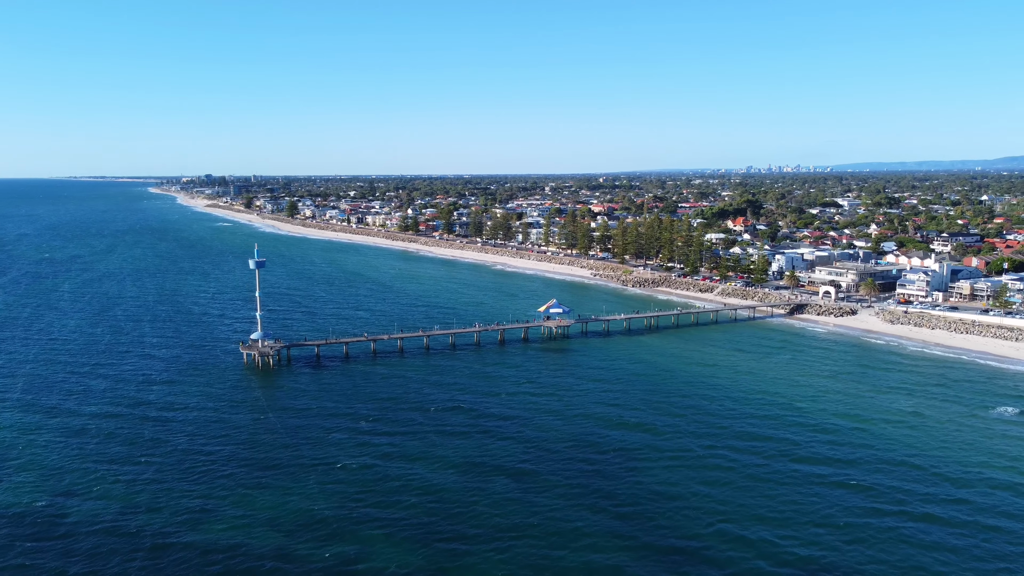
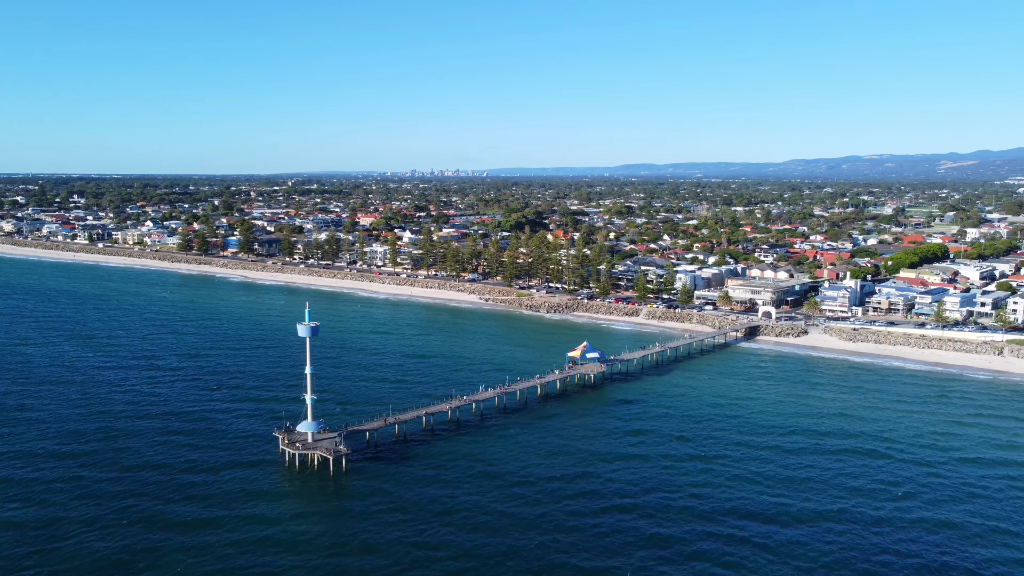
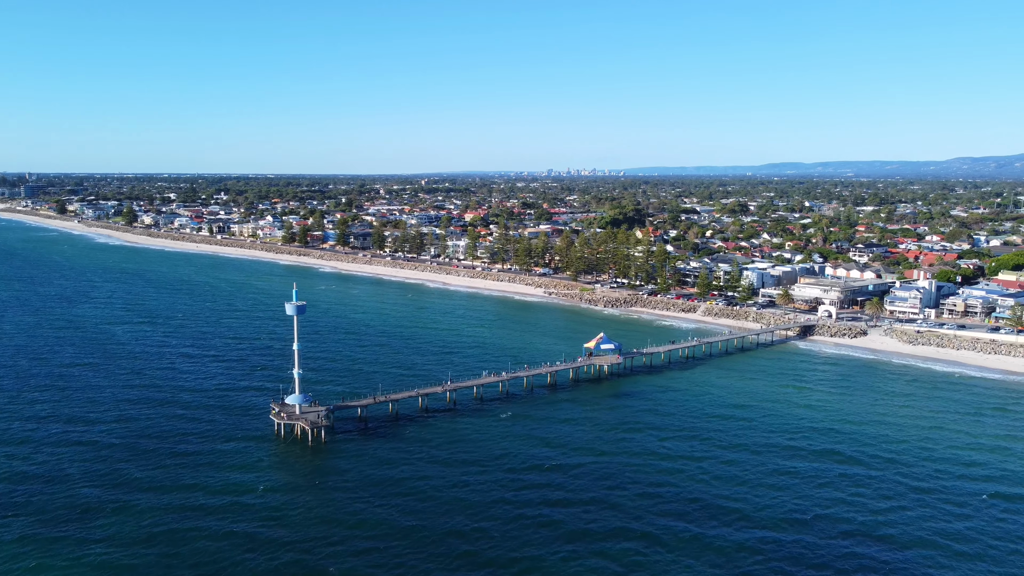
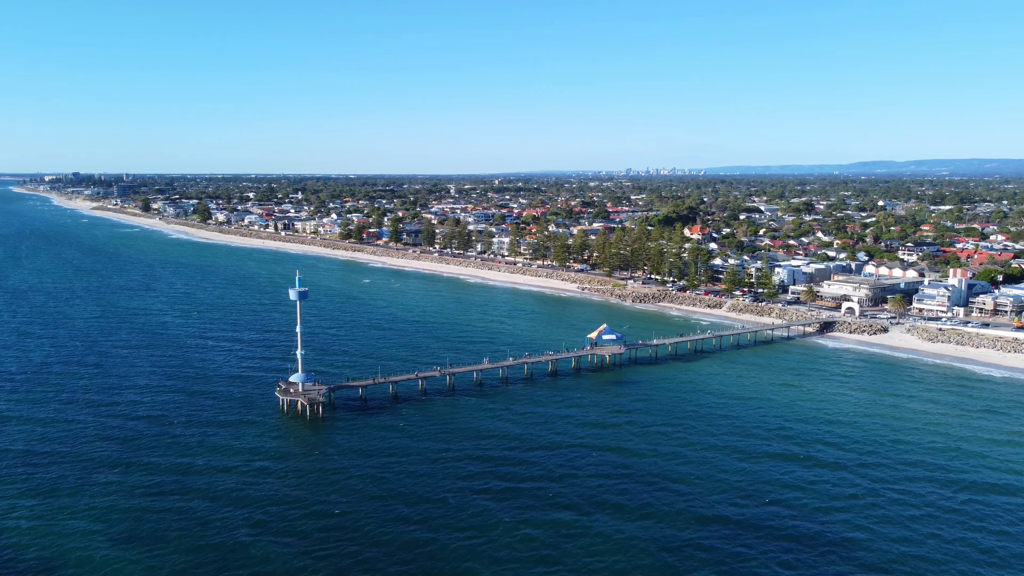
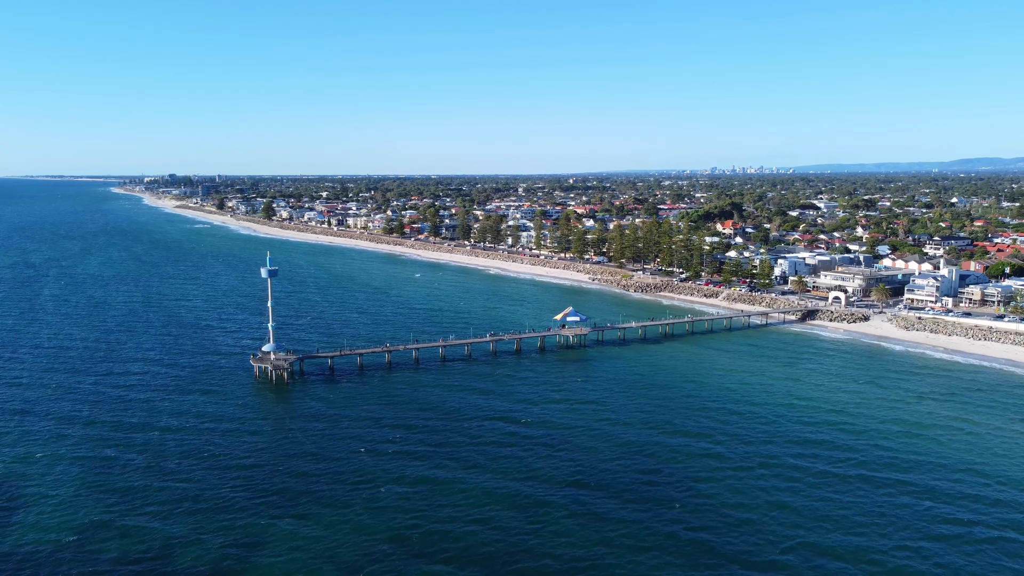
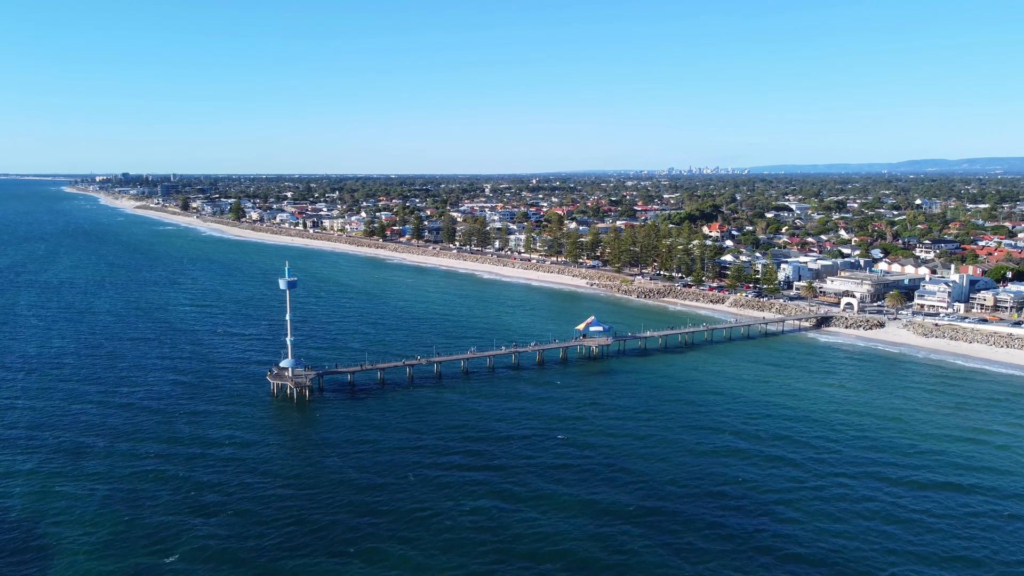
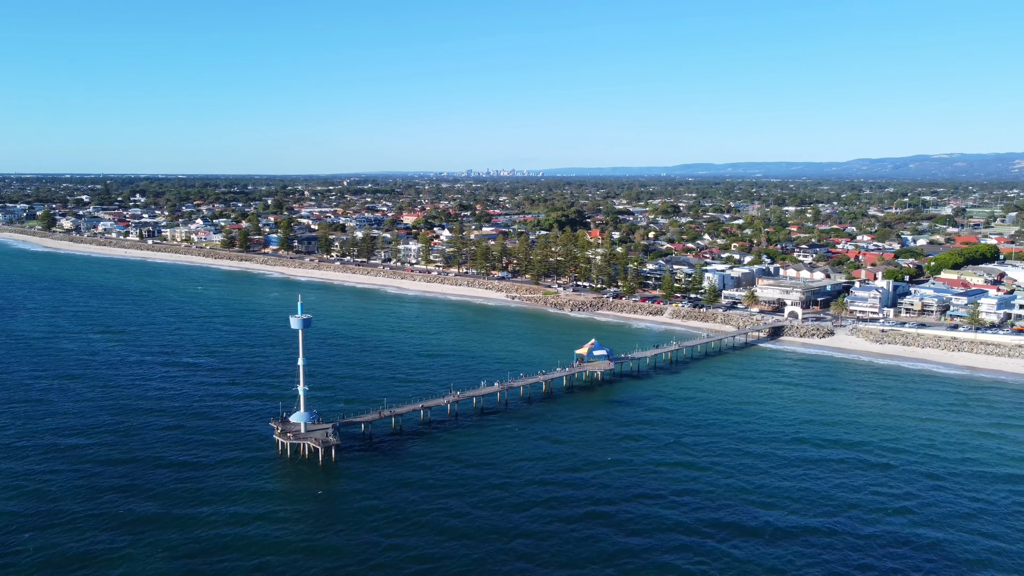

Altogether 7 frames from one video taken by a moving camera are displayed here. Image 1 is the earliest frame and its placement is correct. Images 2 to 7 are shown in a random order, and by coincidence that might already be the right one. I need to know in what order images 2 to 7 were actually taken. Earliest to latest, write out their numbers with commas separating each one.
5, 6, 4, 3, 7, 2
